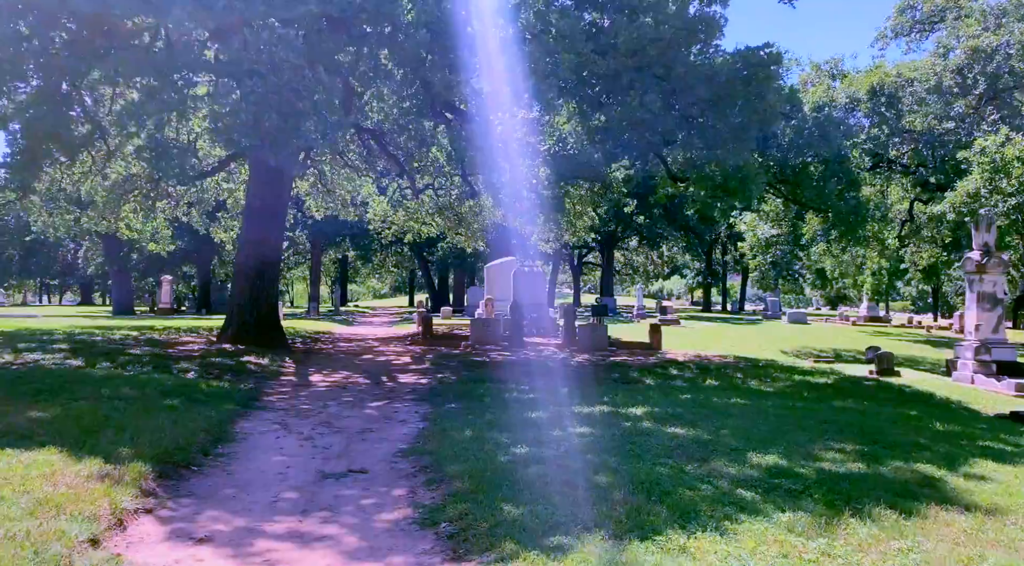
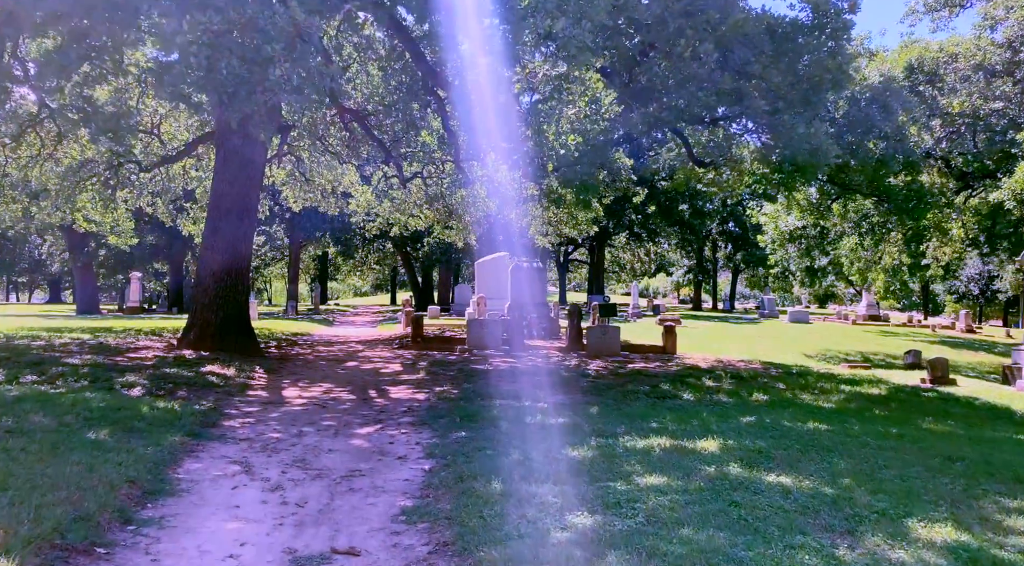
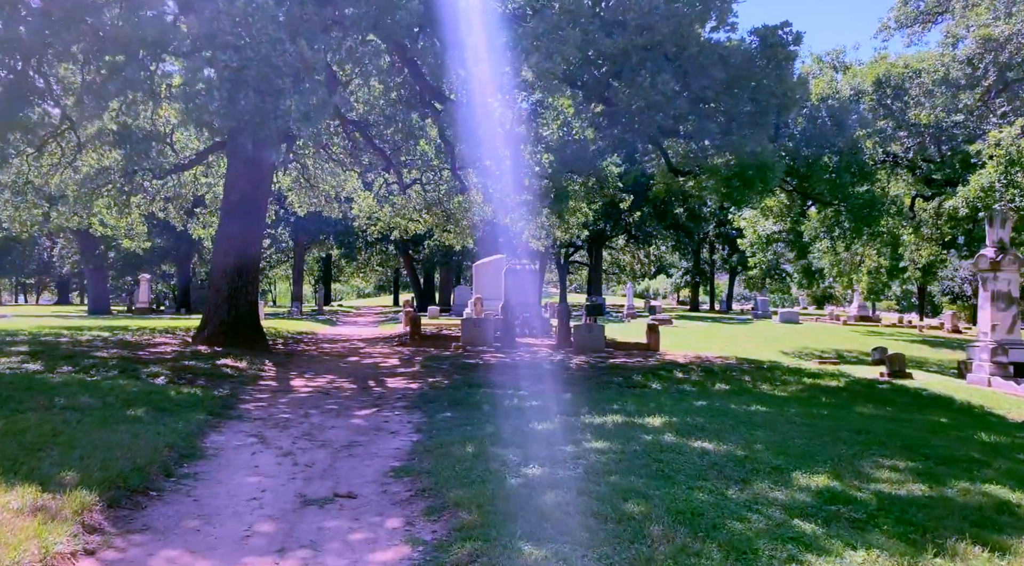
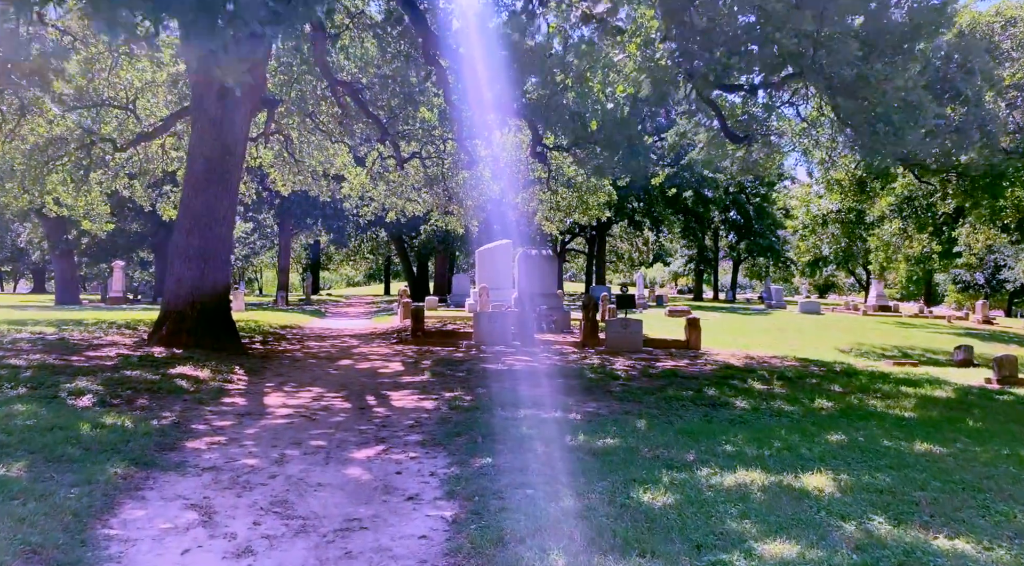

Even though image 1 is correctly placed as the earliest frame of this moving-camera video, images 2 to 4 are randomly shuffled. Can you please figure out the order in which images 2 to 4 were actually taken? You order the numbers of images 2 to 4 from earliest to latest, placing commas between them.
3, 2, 4
